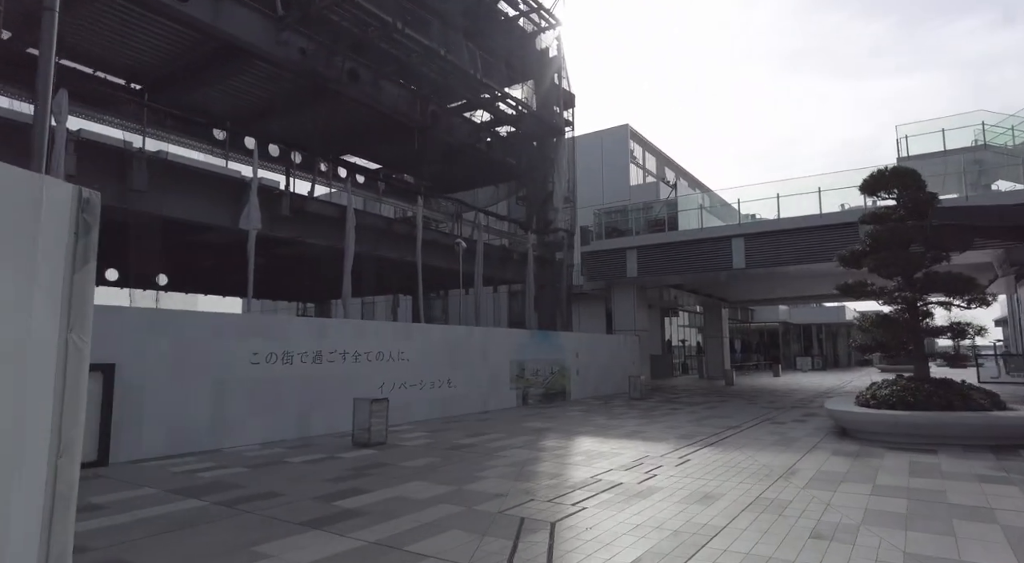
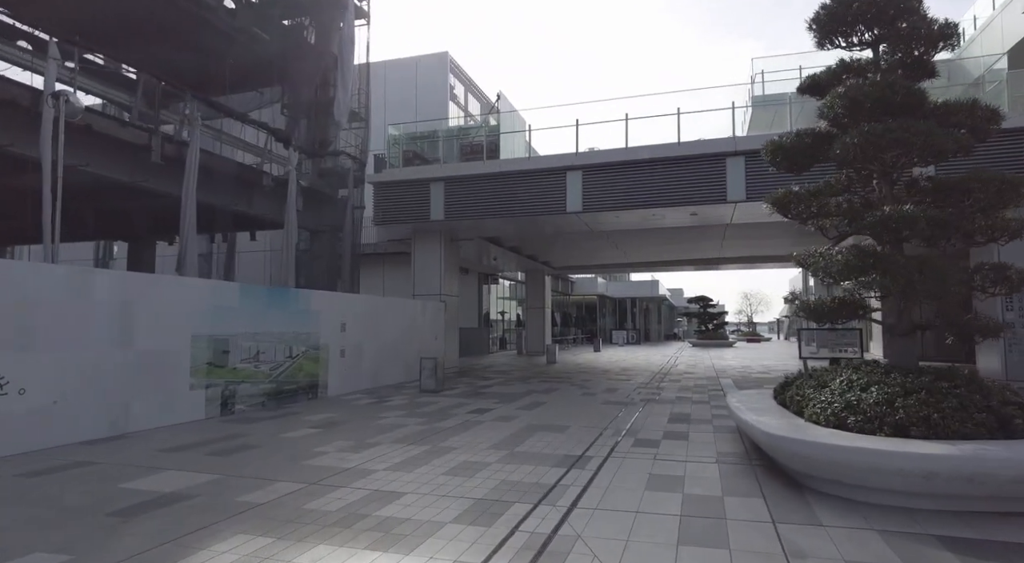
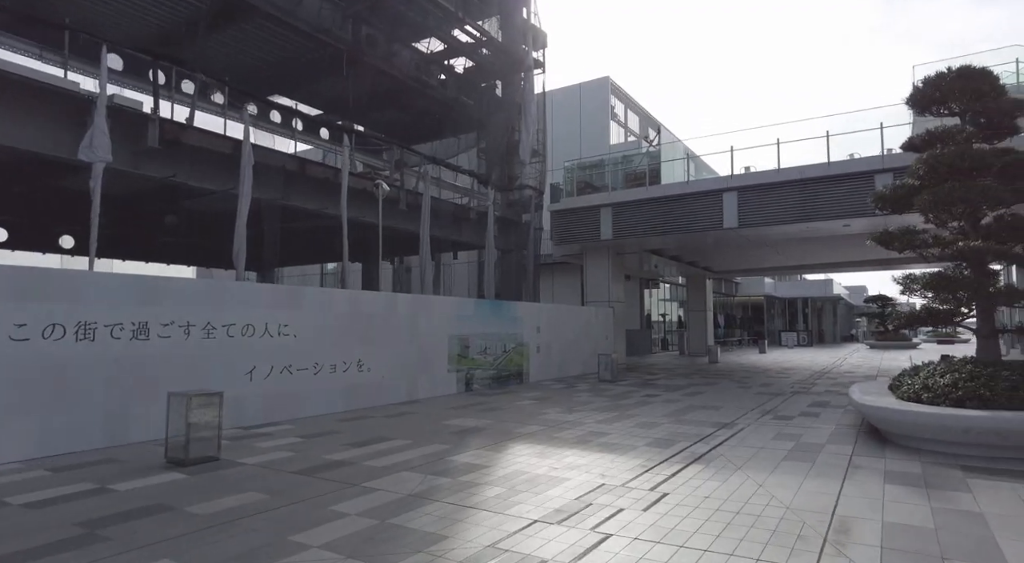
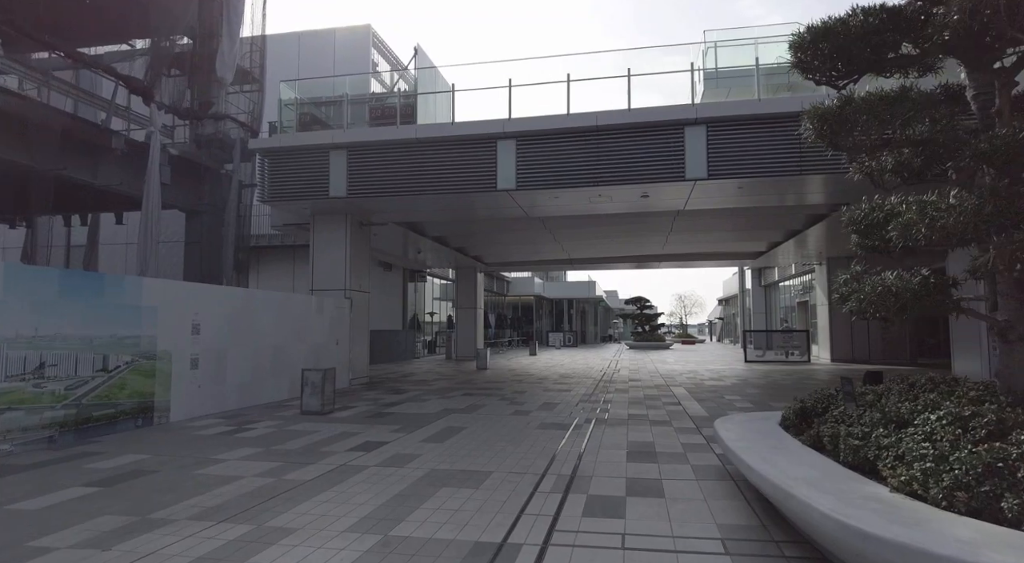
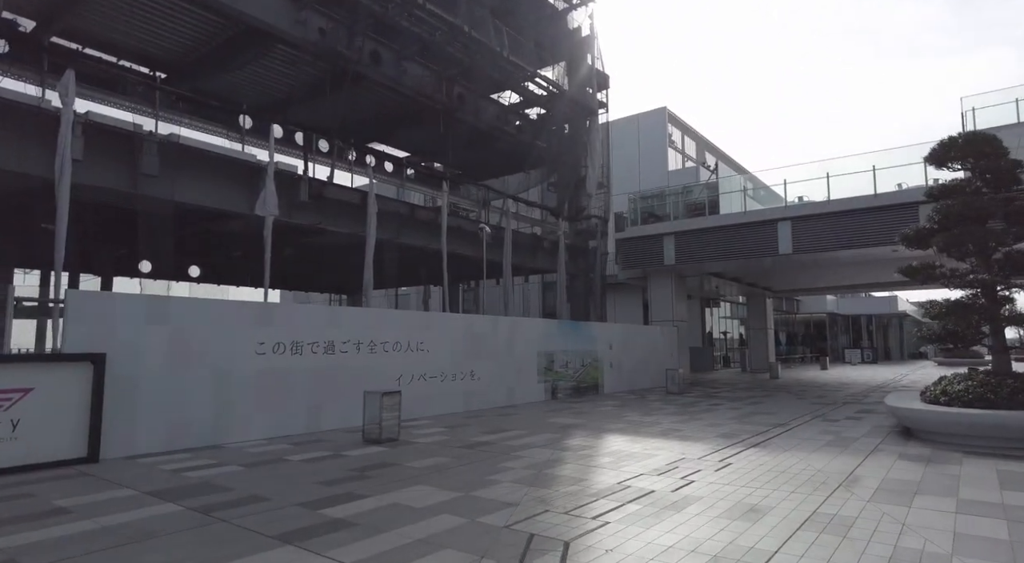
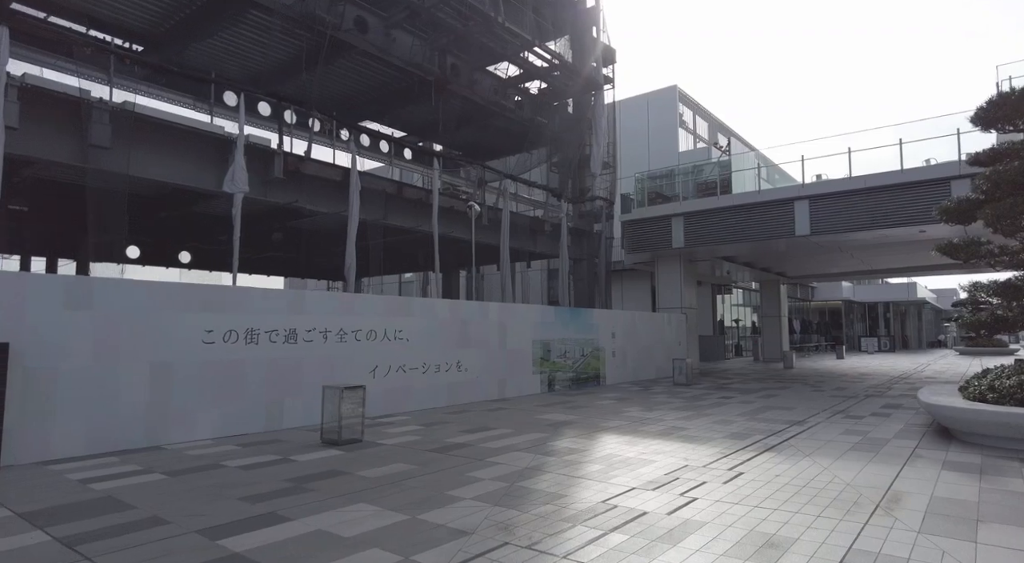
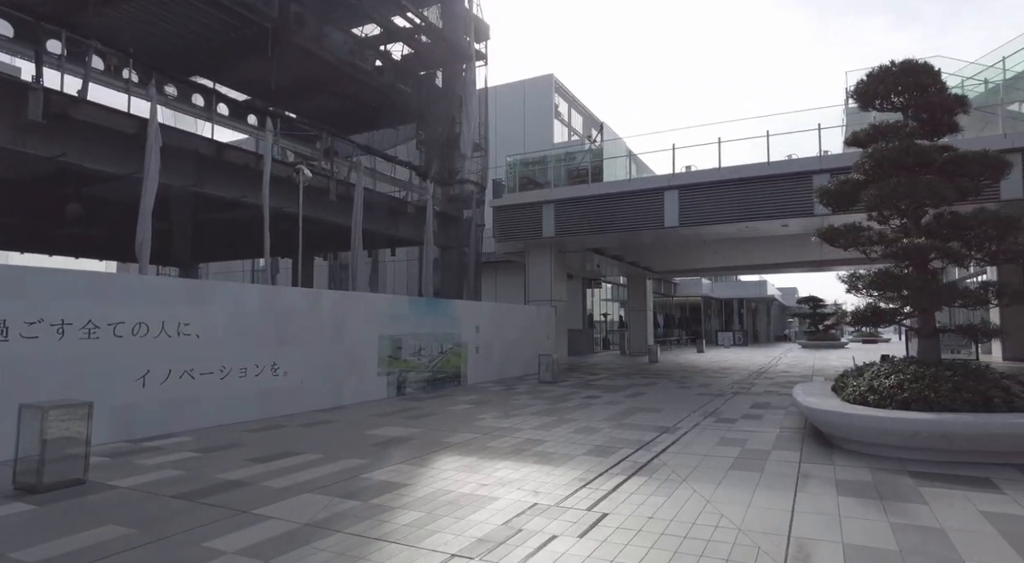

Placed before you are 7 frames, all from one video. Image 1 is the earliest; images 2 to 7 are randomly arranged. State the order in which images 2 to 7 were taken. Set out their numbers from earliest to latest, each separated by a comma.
5, 6, 3, 7, 2, 4
